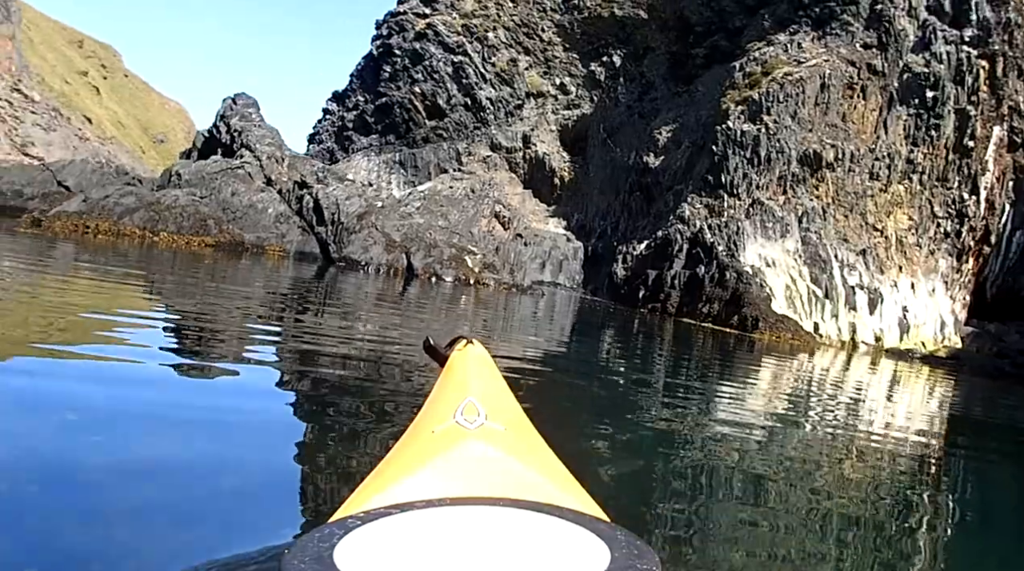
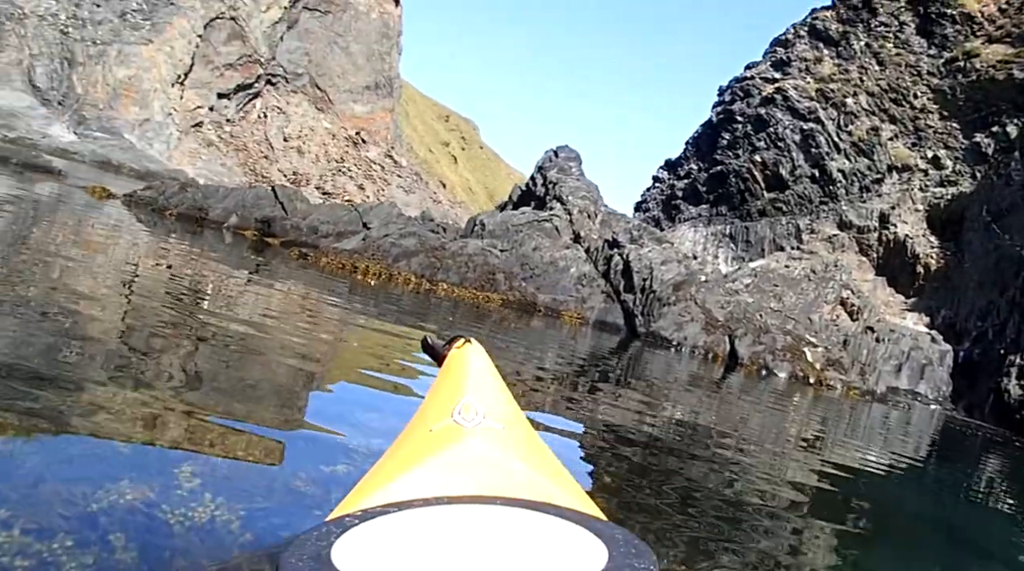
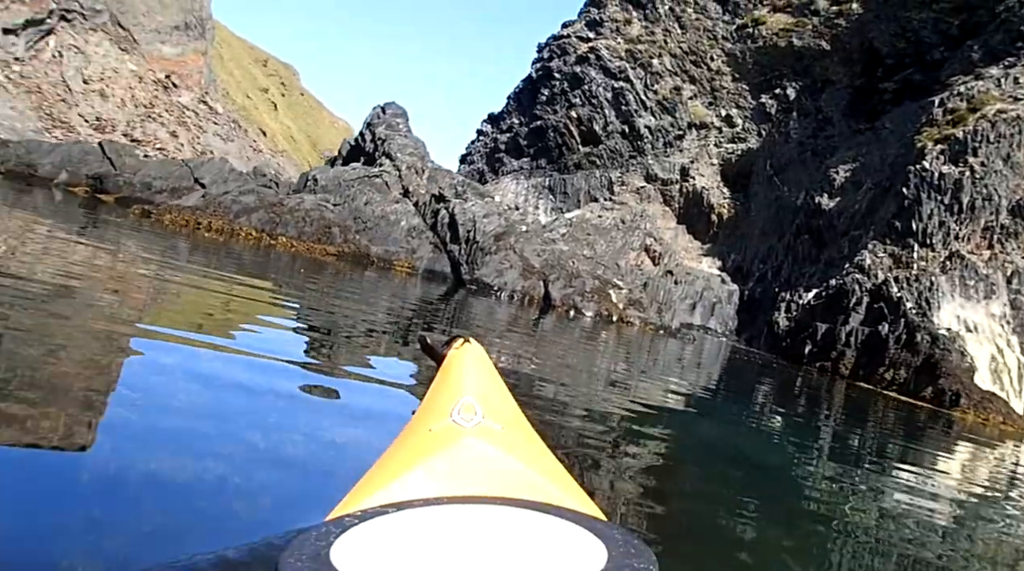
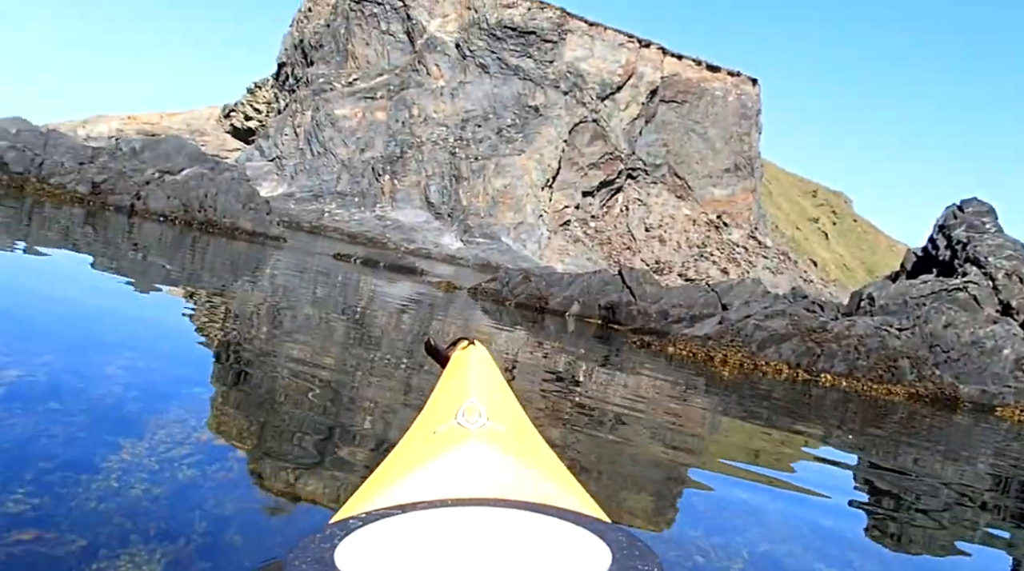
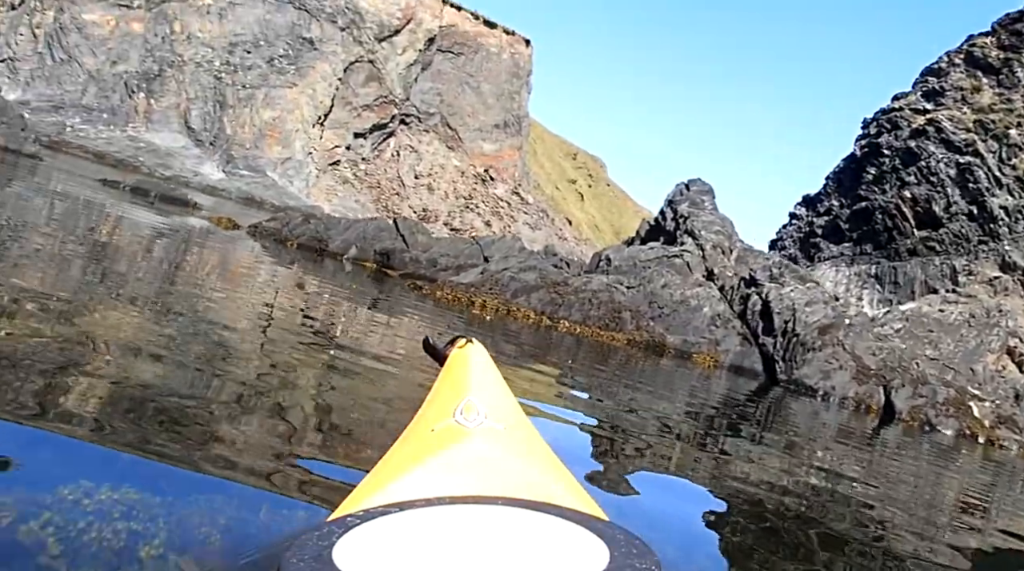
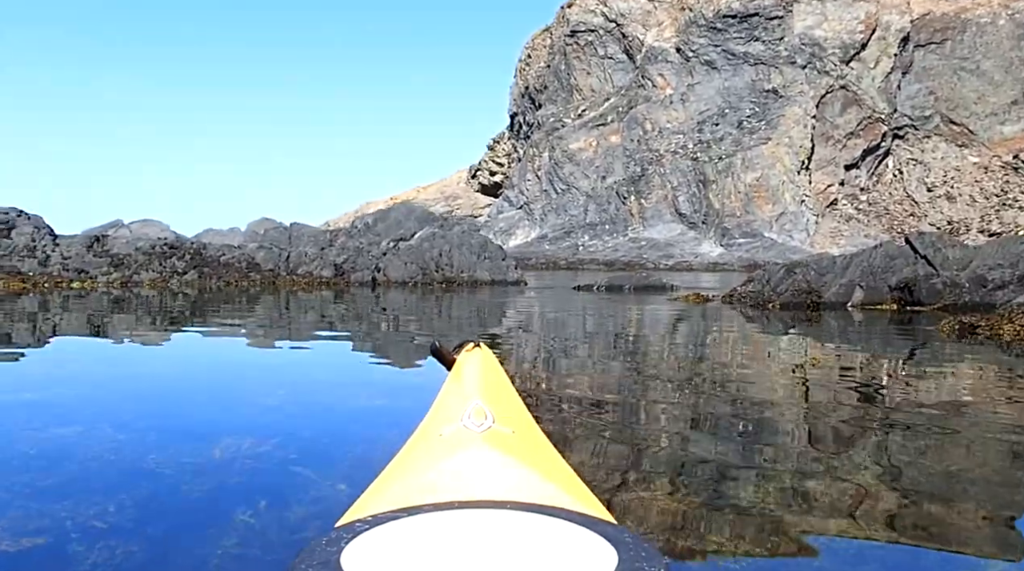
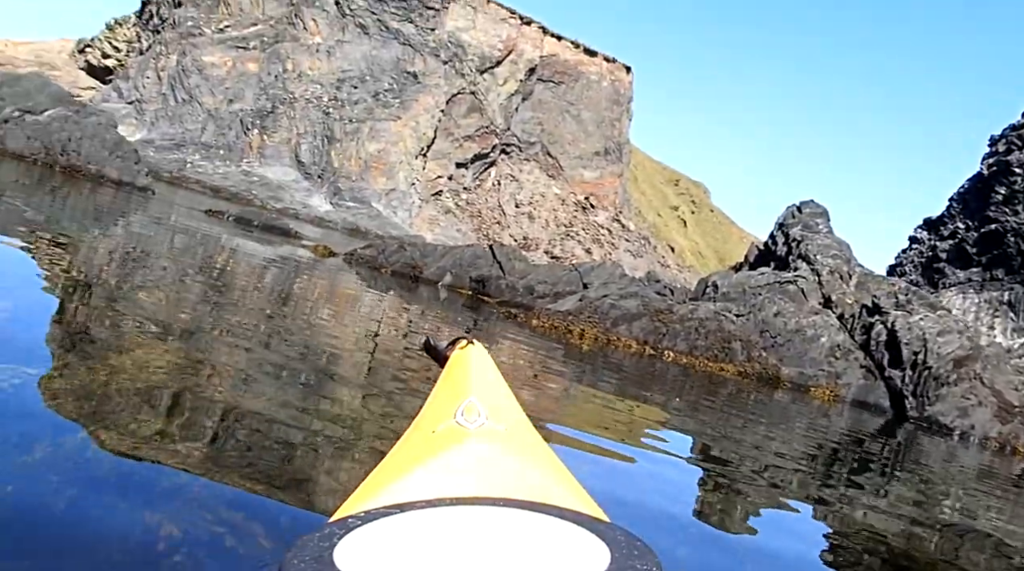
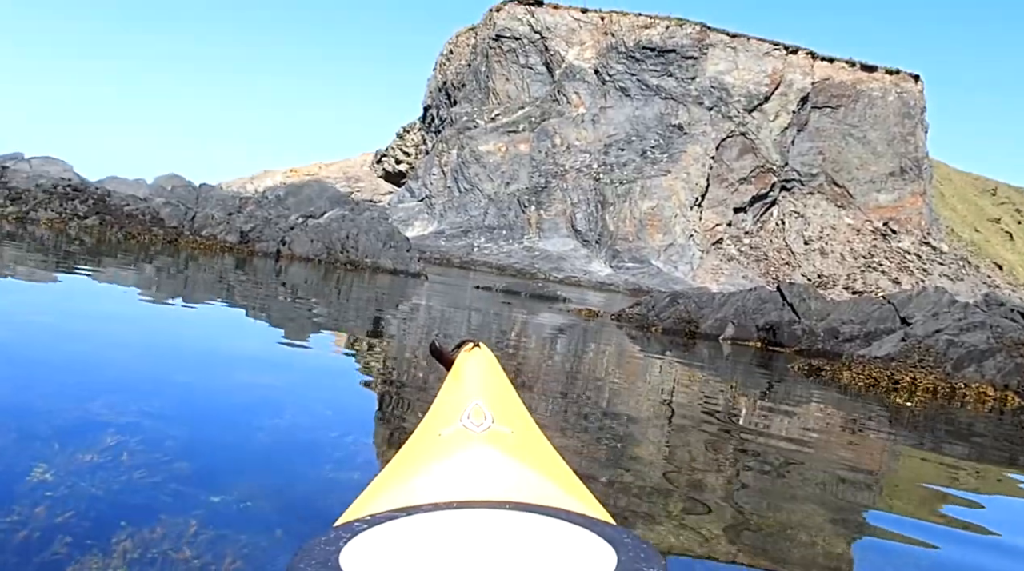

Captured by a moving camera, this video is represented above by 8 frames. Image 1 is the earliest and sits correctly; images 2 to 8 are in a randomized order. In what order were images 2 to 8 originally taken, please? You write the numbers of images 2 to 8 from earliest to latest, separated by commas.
3, 2, 5, 7, 4, 8, 6
